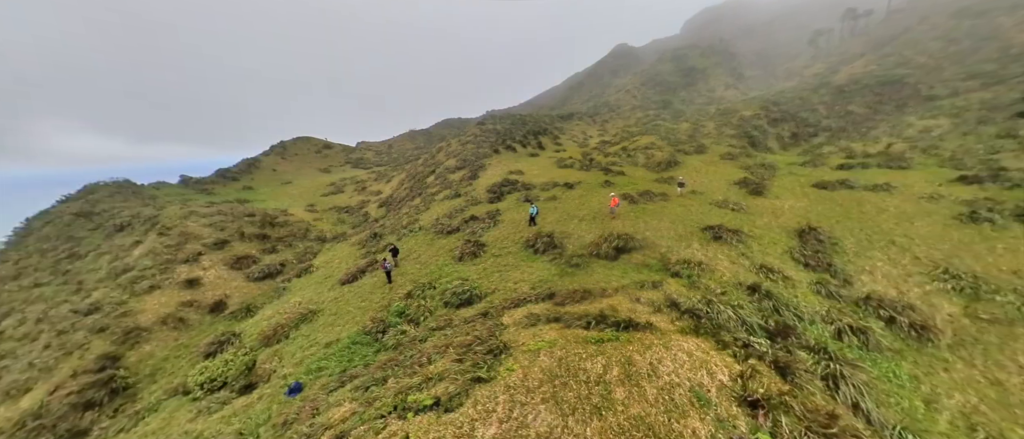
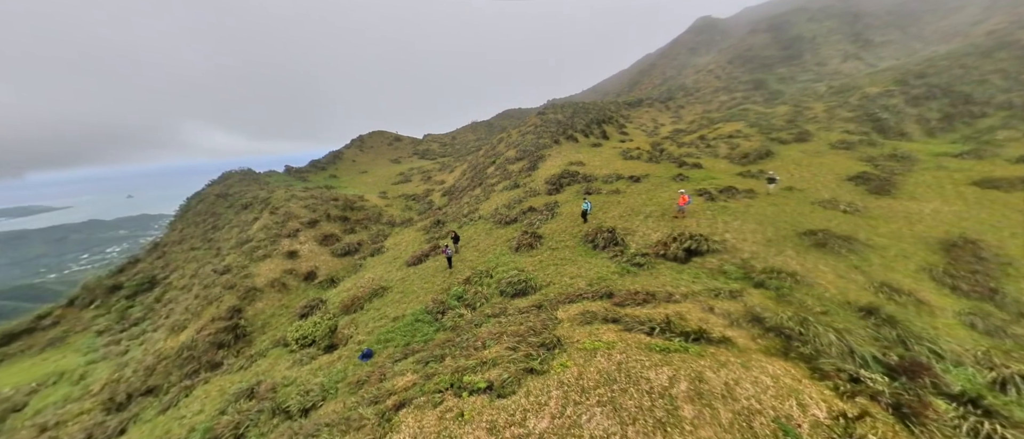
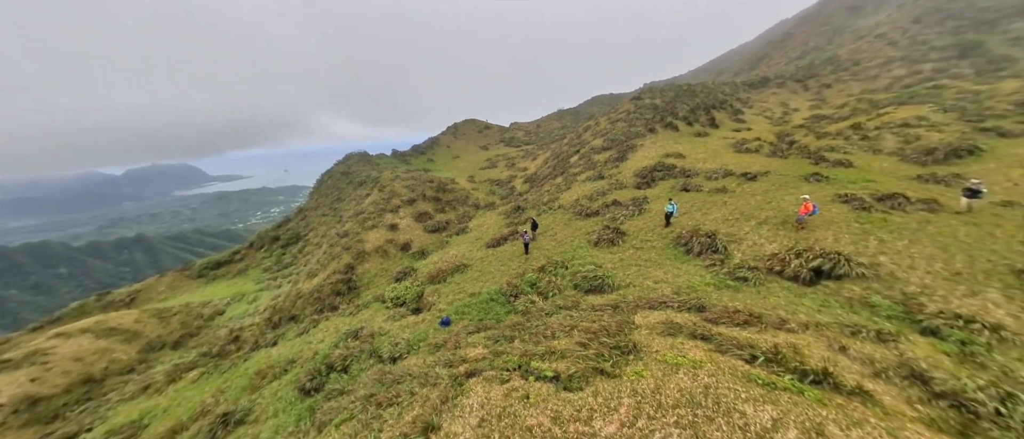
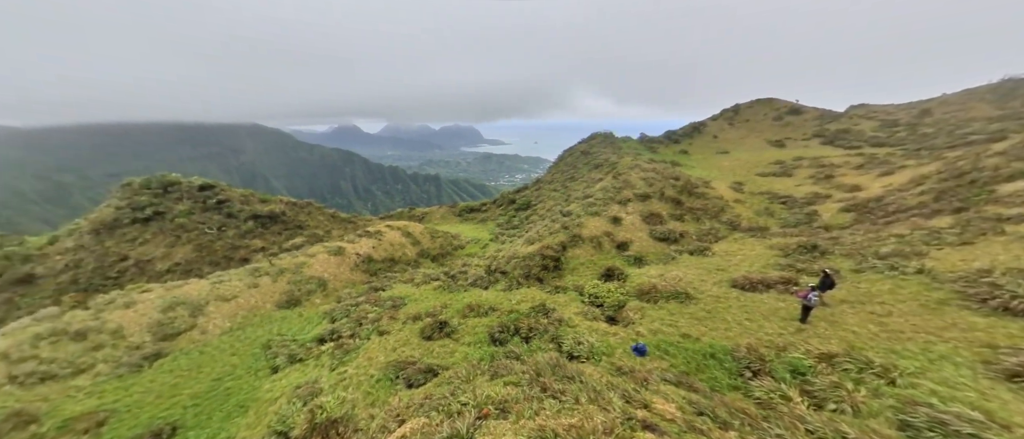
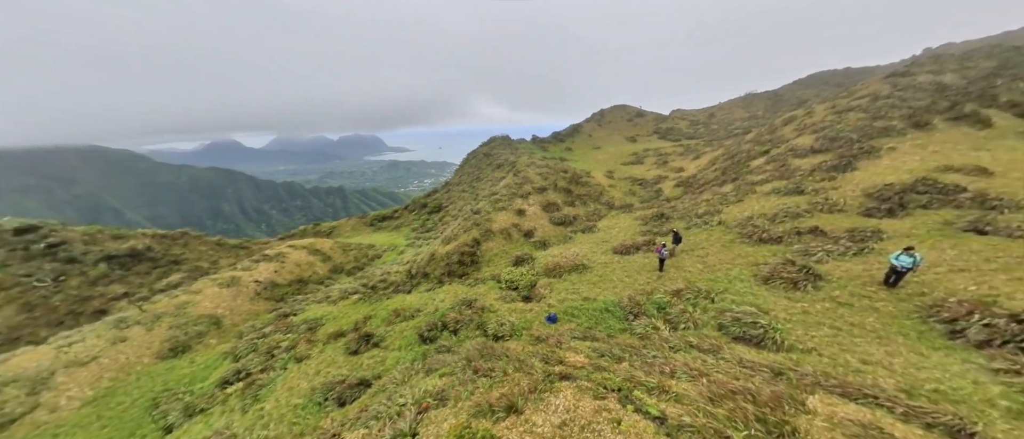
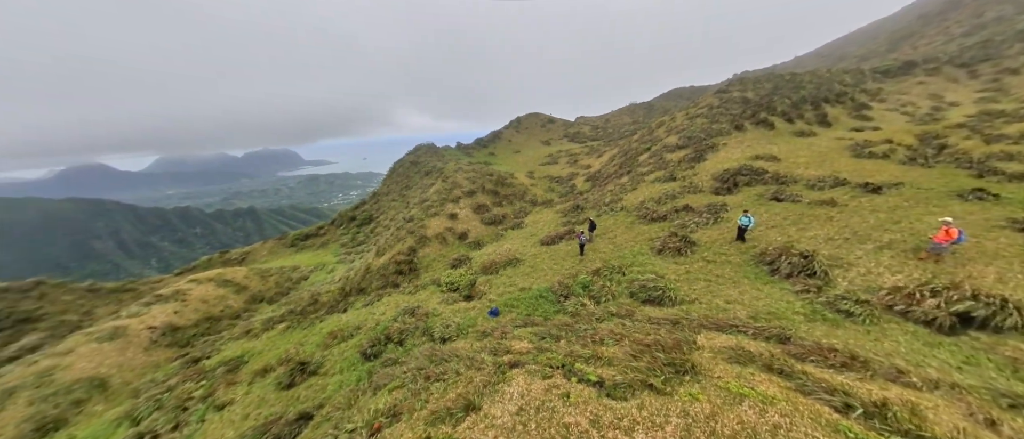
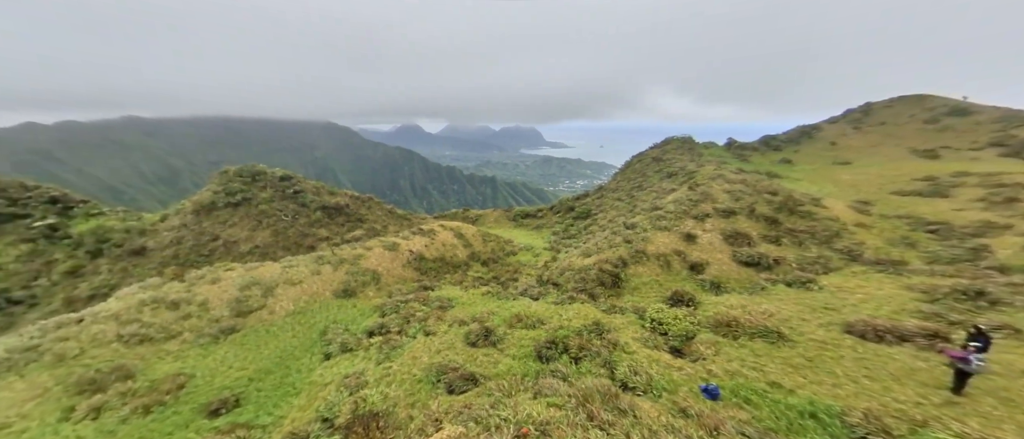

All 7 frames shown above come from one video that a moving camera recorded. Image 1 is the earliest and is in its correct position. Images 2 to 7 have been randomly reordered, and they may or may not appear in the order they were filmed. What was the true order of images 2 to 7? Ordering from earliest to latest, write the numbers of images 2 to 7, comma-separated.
2, 3, 6, 5, 4, 7
